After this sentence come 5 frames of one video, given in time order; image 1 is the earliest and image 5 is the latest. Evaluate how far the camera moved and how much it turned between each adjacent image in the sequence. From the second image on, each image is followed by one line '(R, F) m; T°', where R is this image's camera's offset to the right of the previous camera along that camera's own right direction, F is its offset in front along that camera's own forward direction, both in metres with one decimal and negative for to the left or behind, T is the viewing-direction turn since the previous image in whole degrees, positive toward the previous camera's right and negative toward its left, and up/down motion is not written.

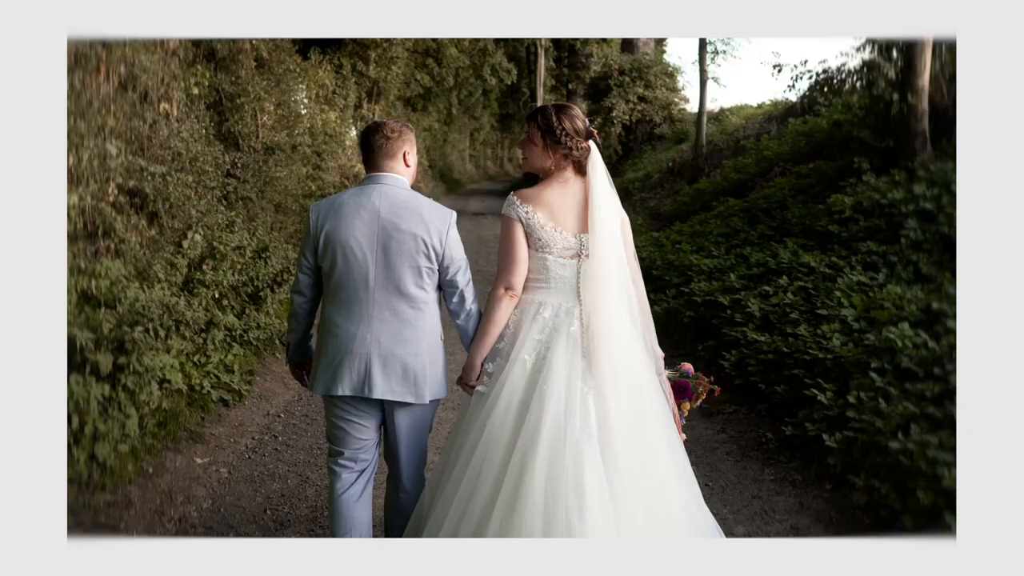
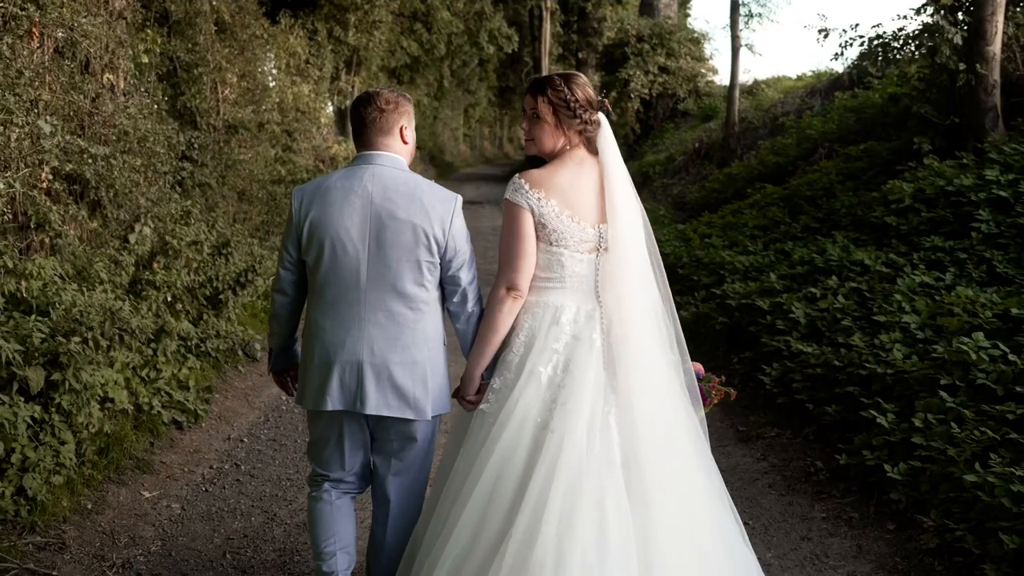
(+0.1, +0.7) m; -1°
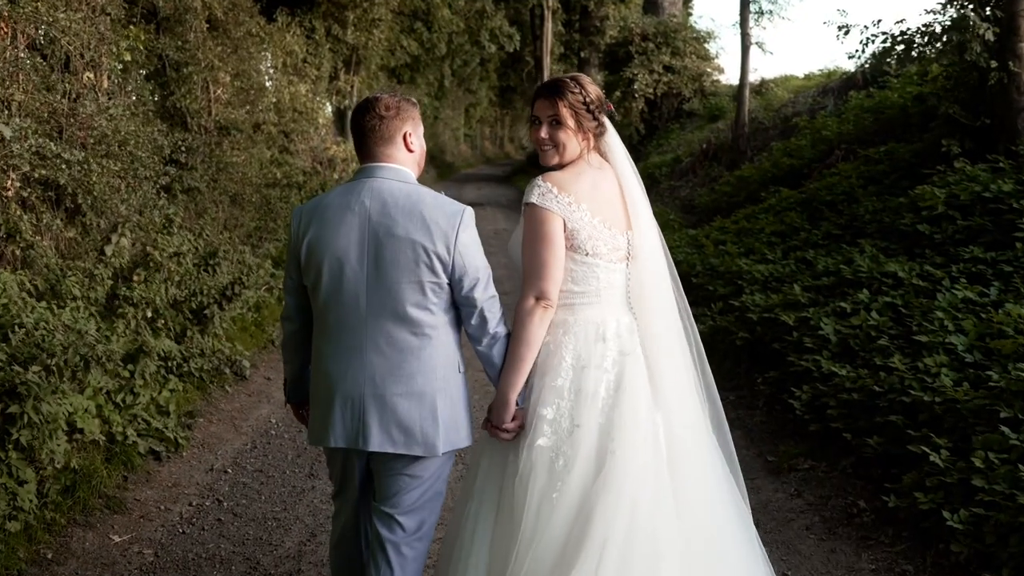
(0.0, +0.4) m; 0°
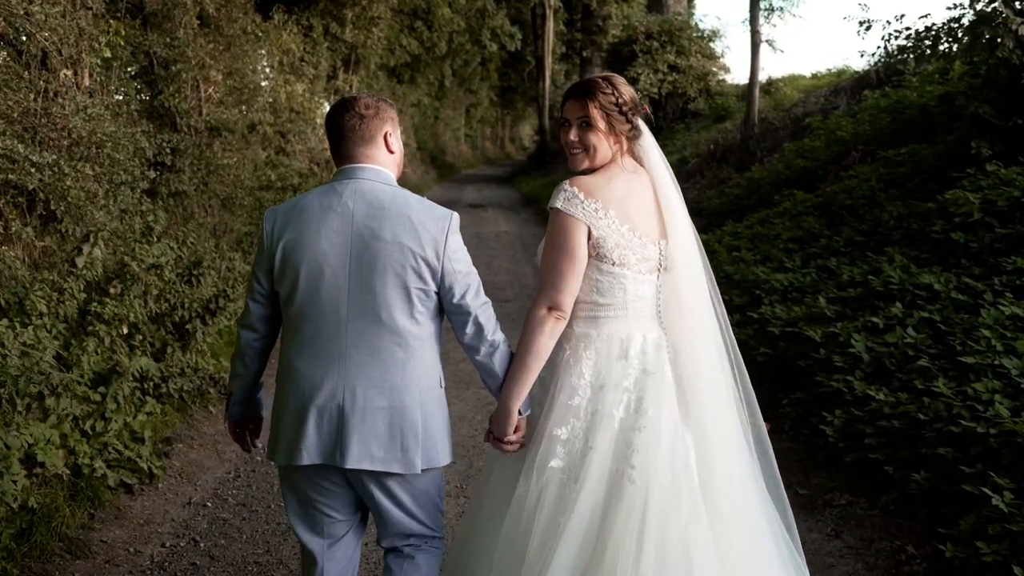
(0.0, +0.4) m; 0°
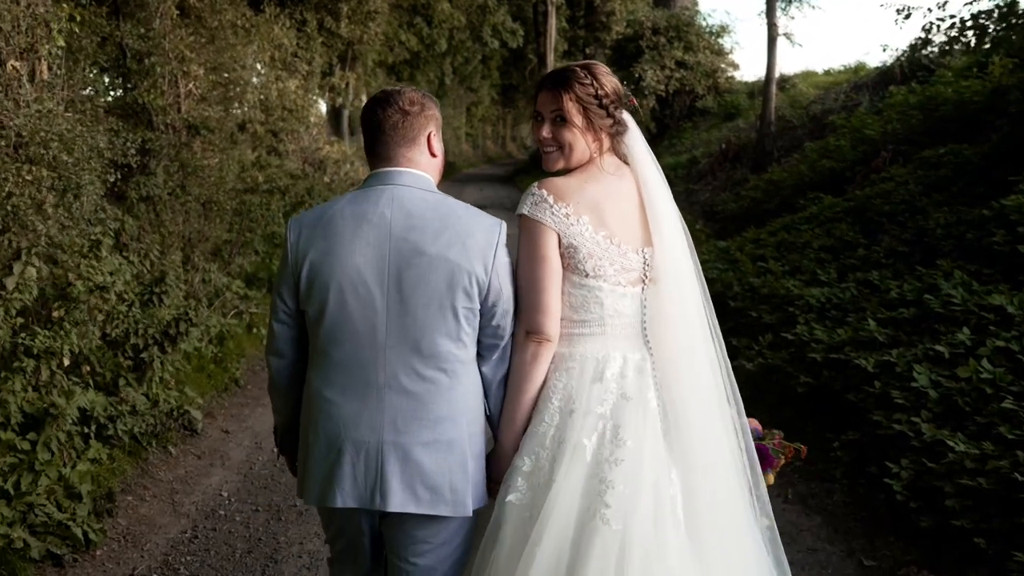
(0.0, +0.7) m; 0°
